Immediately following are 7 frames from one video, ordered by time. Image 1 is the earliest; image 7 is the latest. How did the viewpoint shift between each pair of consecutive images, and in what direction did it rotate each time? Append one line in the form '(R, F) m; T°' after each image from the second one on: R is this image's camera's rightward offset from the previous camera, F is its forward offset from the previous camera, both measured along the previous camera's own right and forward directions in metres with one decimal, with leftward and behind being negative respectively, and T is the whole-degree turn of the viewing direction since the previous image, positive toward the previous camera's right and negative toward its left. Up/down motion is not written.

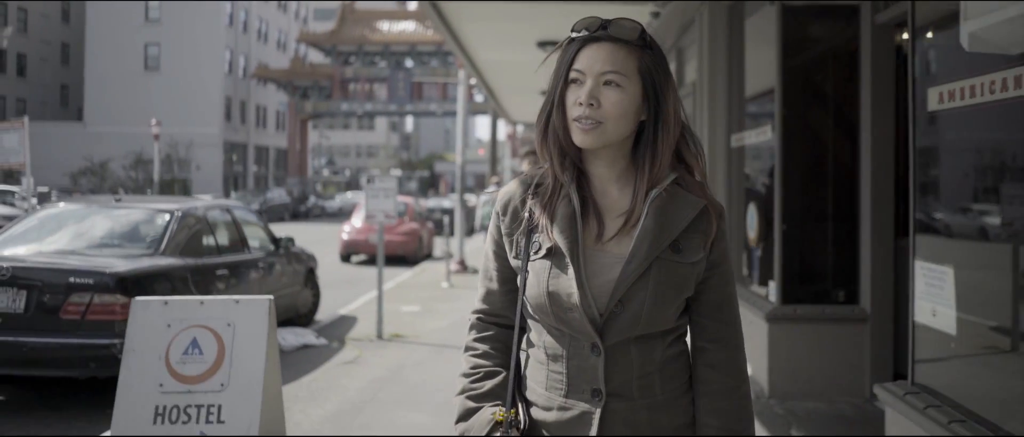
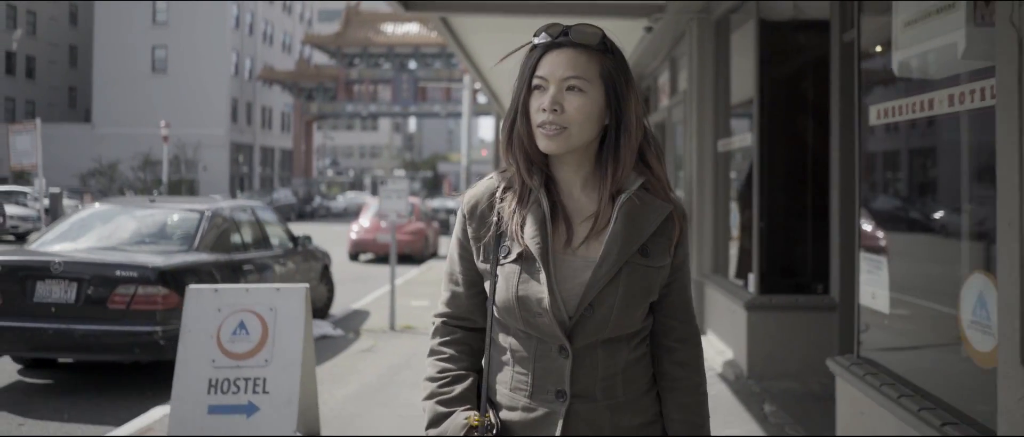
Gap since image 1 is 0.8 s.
(0.0, -0.3) m; 0°
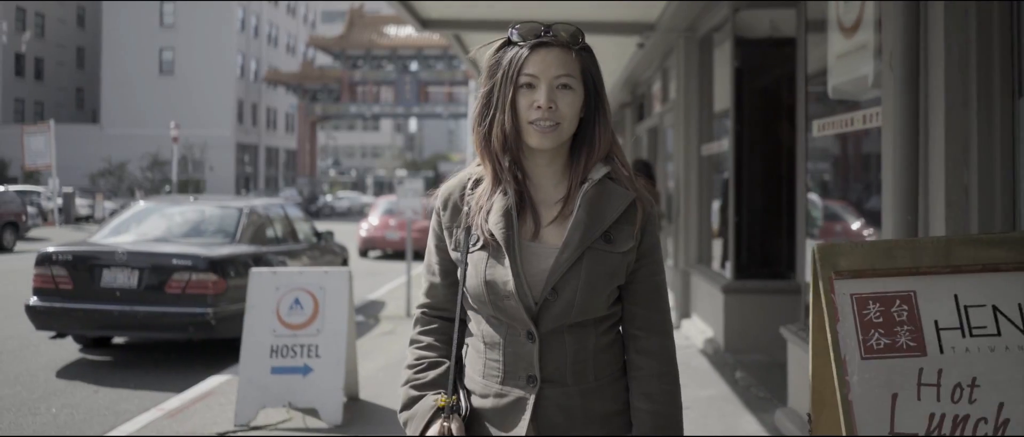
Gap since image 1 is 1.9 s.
(0.0, -0.5) m; 0°
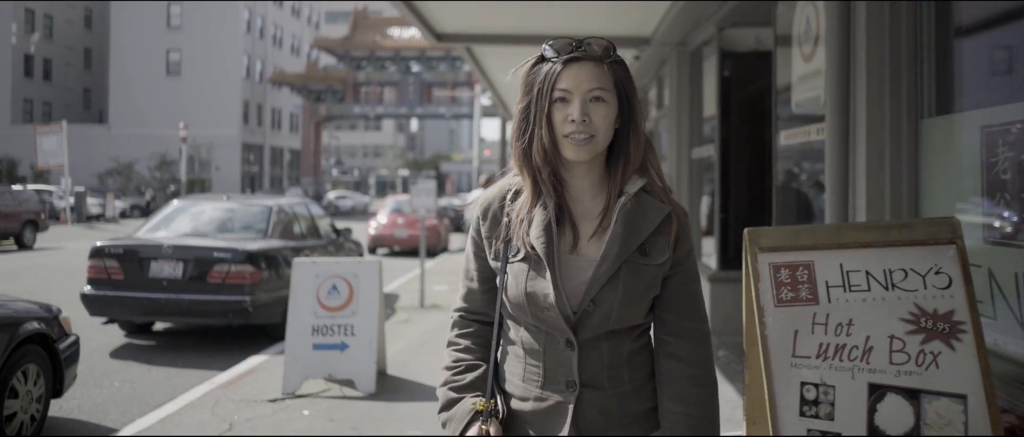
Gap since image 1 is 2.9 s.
(0.0, -0.4) m; 0°
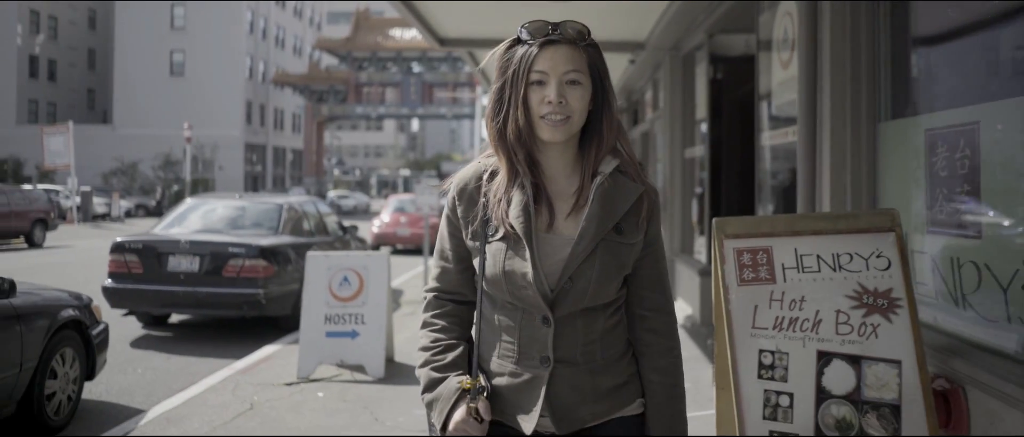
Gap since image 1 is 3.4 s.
(0.0, -0.2) m; 0°
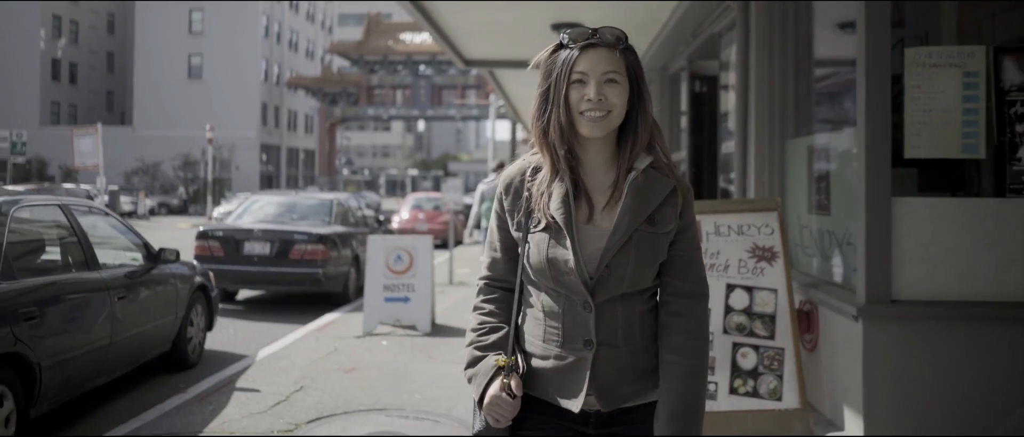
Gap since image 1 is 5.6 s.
(-0.1, -1.0) m; 0°
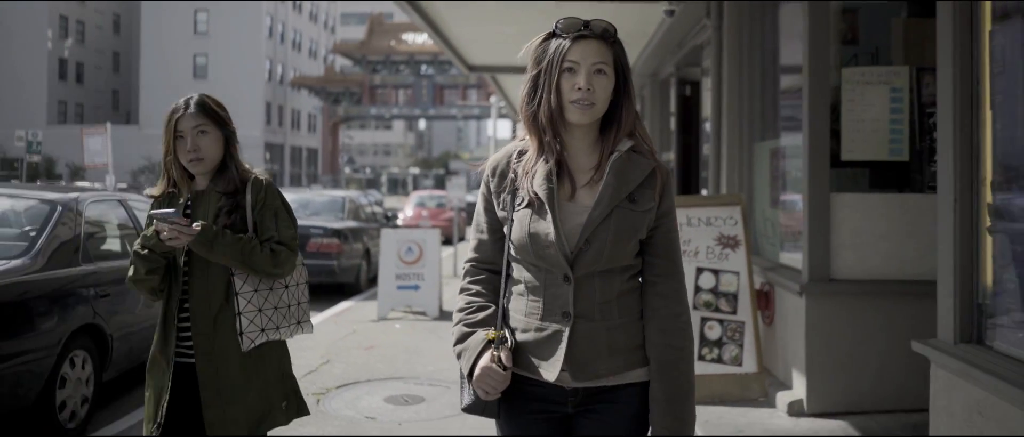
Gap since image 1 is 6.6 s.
(0.0, -0.4) m; 0°
